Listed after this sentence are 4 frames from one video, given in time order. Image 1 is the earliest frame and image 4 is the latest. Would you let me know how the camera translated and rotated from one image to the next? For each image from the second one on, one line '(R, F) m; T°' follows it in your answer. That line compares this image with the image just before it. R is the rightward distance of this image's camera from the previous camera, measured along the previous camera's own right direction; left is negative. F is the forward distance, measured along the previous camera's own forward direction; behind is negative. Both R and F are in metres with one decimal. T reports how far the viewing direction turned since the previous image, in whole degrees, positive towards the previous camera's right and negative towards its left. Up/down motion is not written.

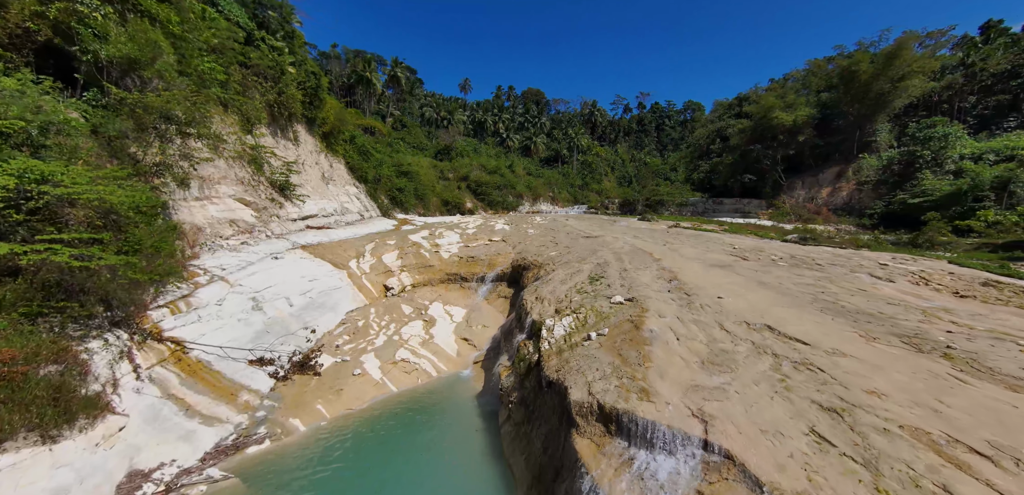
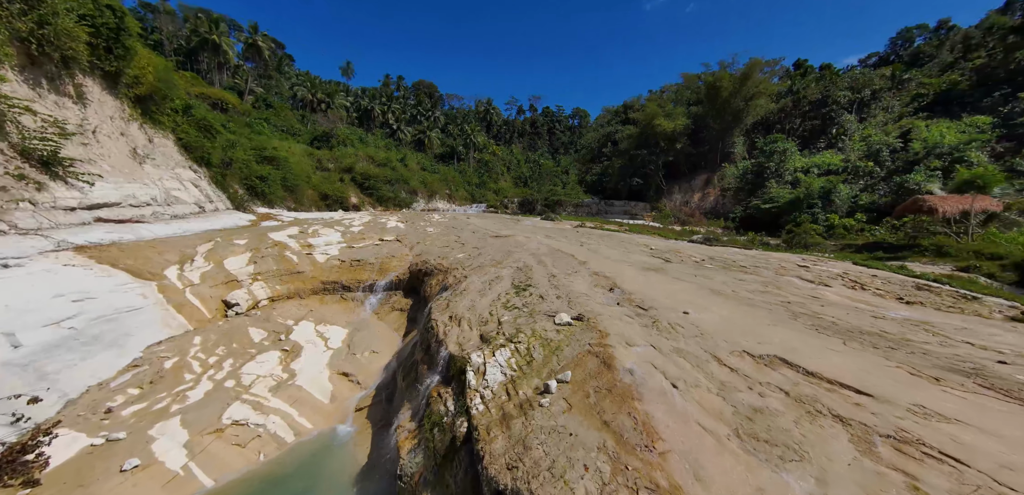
(-0.2, +2.6) m; +17°
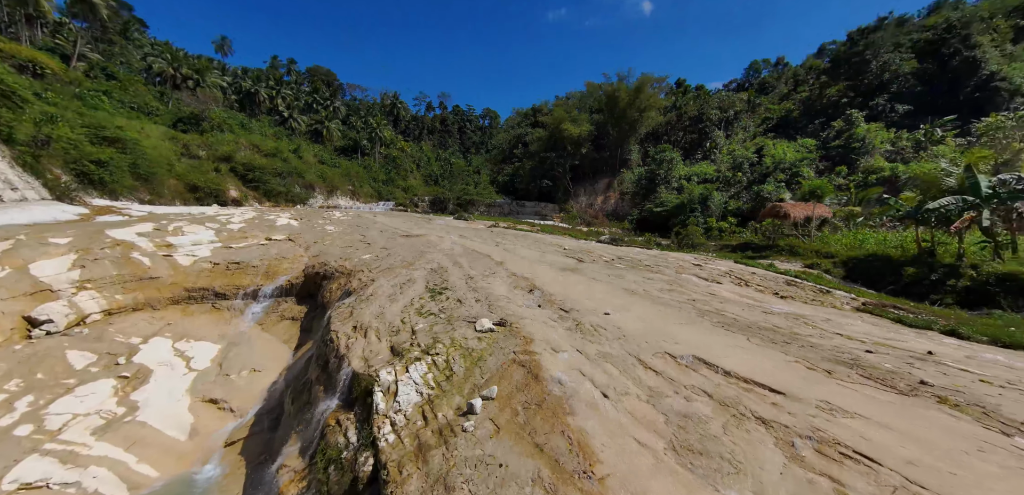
(-0.1, +0.6) m; +14°
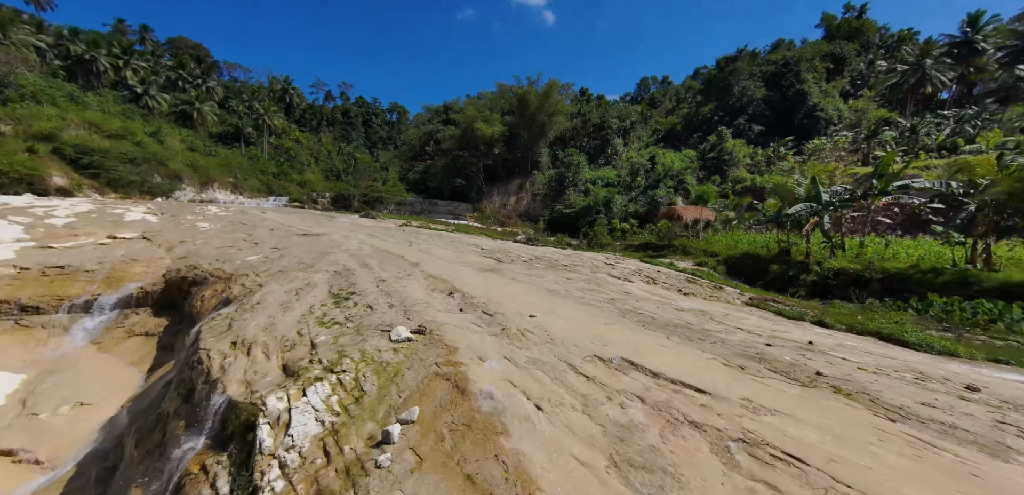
(-0.1, +0.5) m; +14°
